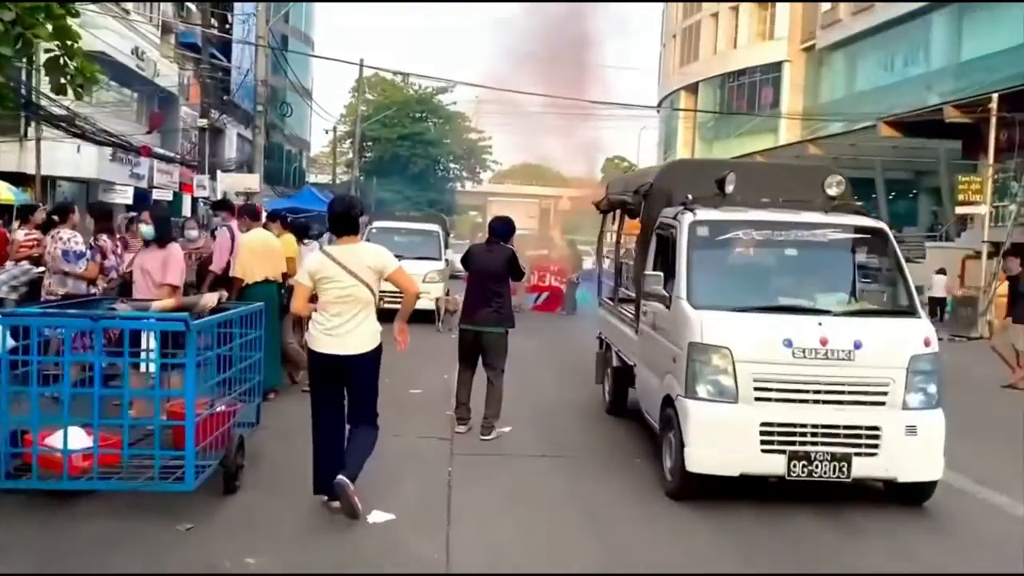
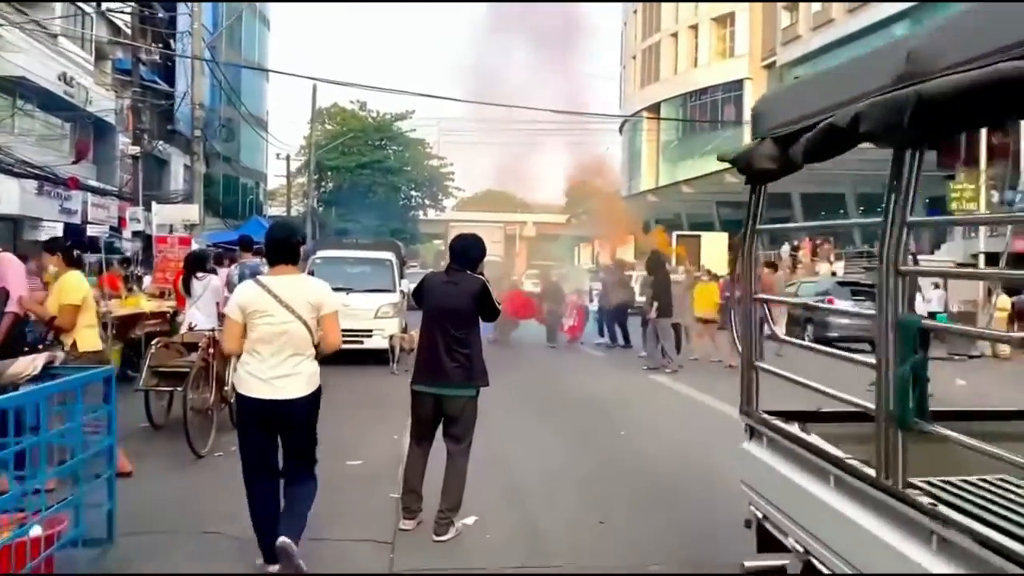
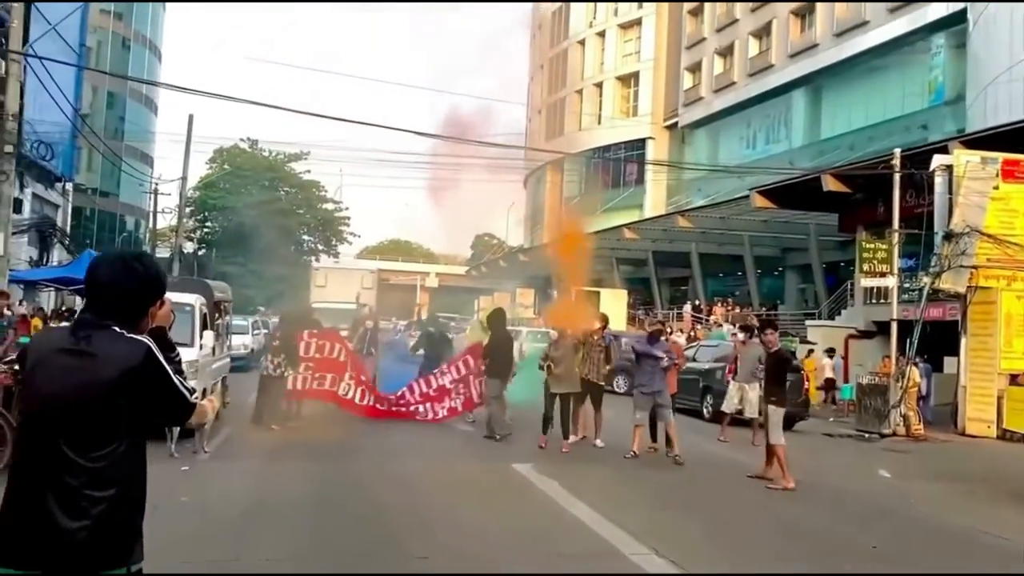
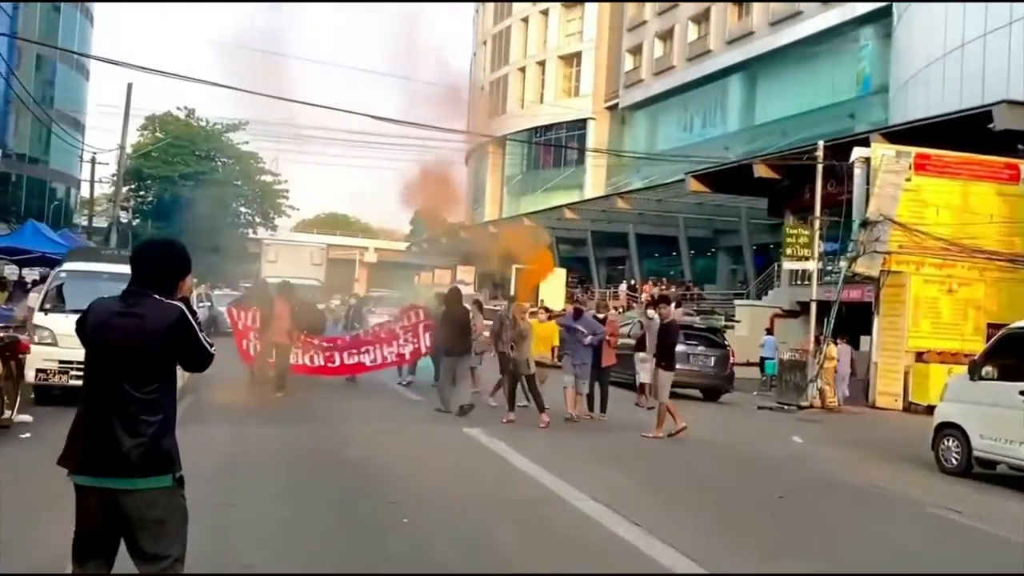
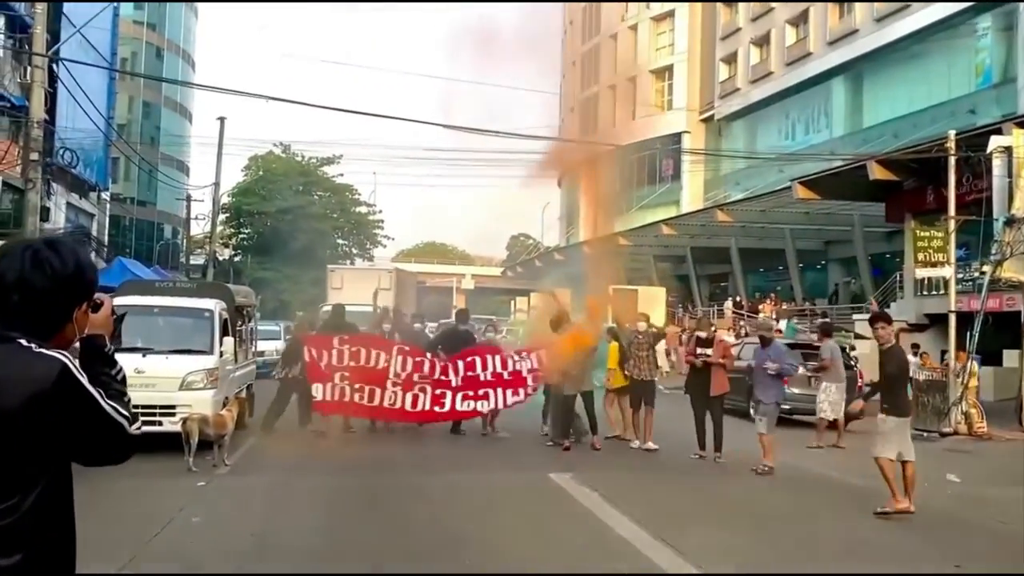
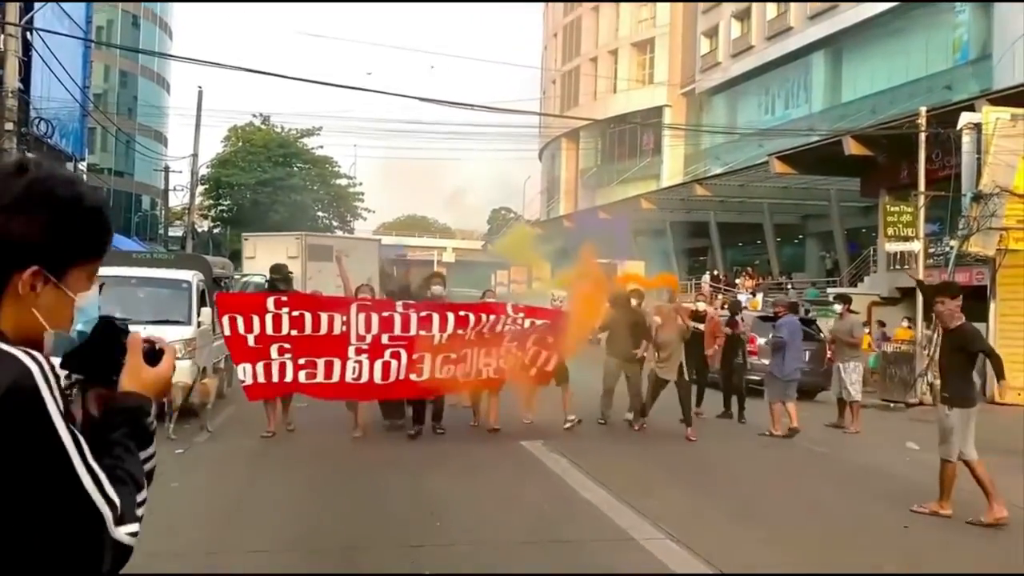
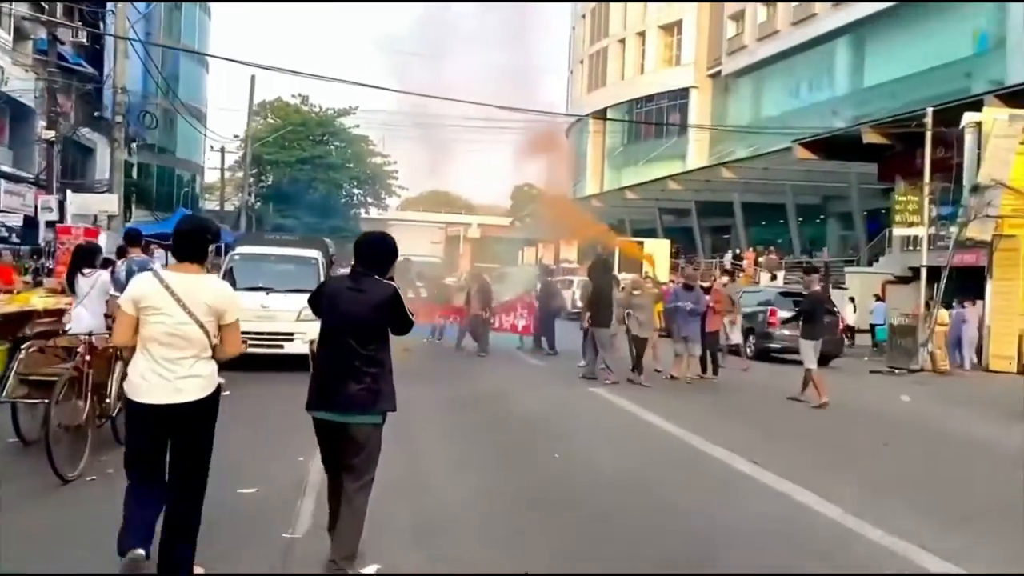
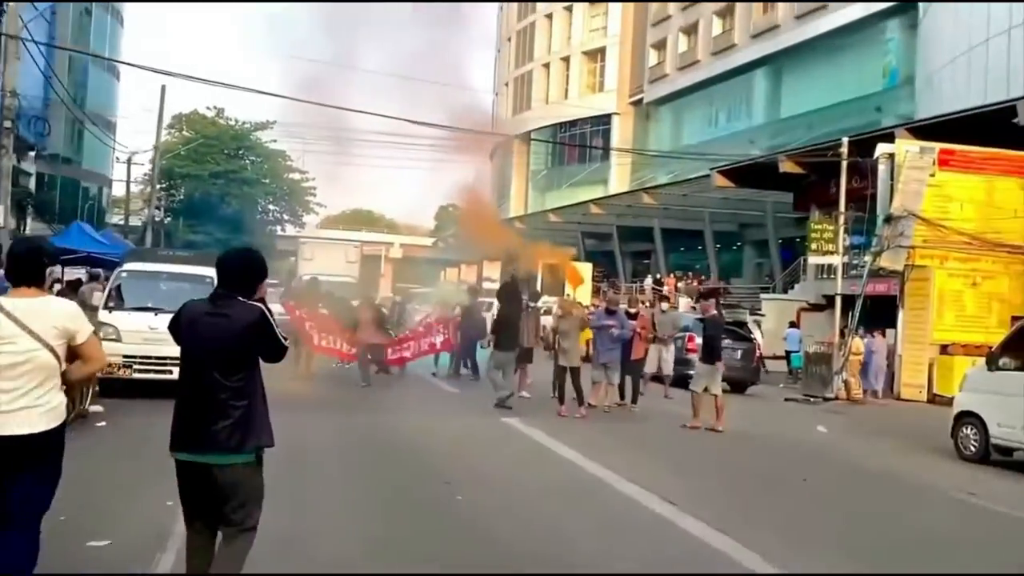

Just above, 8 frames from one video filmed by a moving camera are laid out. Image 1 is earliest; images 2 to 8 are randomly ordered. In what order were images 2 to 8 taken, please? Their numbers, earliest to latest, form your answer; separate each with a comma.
2, 7, 8, 4, 3, 5, 6
